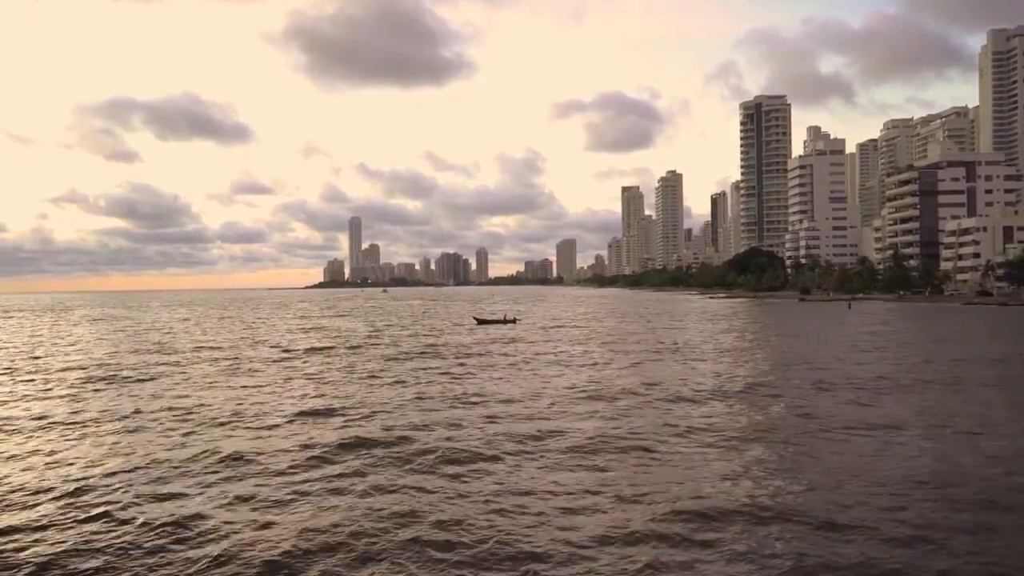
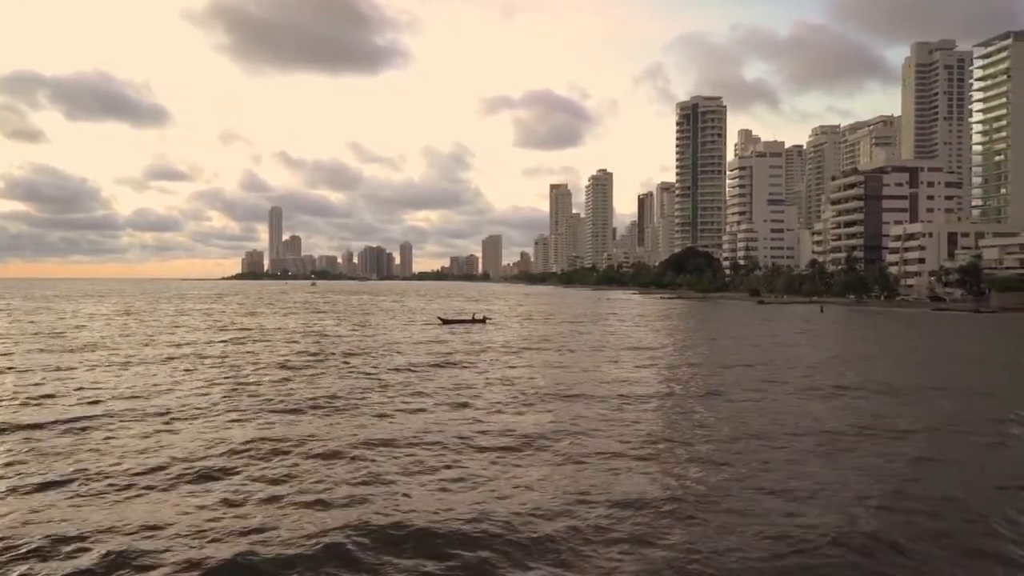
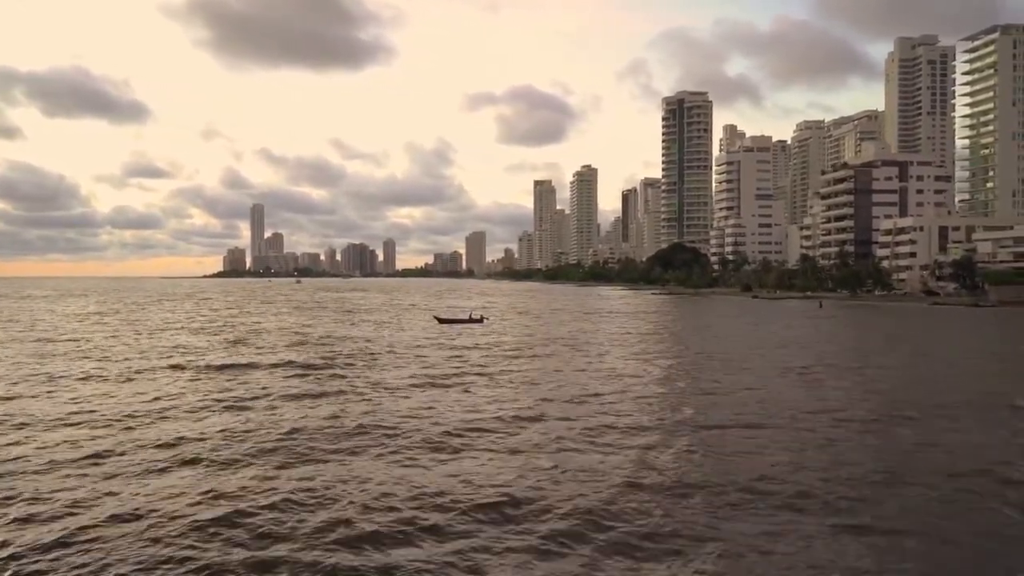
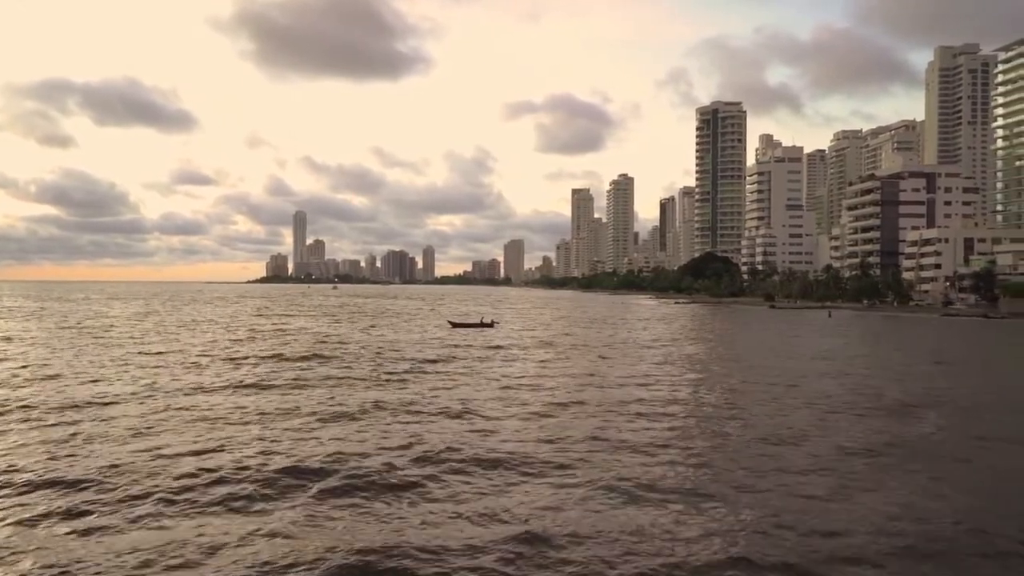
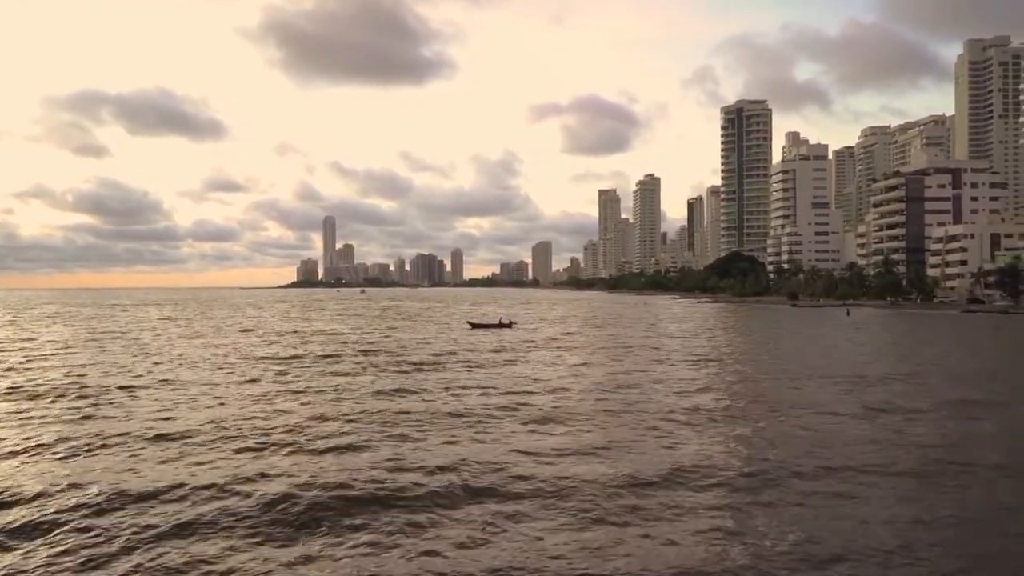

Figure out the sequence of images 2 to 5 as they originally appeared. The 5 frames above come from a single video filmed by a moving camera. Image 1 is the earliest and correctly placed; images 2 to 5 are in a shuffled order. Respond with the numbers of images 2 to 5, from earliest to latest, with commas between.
5, 4, 2, 3
